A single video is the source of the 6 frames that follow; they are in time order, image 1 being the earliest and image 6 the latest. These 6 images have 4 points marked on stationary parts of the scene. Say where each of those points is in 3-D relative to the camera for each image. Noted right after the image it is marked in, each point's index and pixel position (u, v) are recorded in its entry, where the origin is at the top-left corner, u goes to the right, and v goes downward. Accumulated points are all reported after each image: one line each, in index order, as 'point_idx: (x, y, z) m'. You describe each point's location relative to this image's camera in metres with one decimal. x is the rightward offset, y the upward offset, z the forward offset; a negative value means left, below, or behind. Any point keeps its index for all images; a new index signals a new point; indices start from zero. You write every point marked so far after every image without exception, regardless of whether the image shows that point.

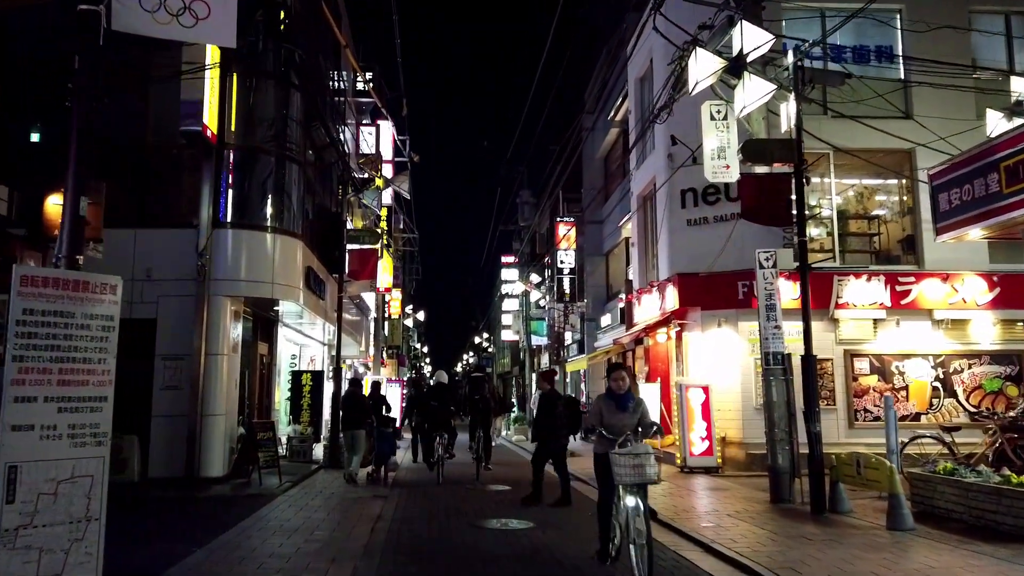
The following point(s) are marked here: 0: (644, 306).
0: (+3.2, -0.5, +18.7) m
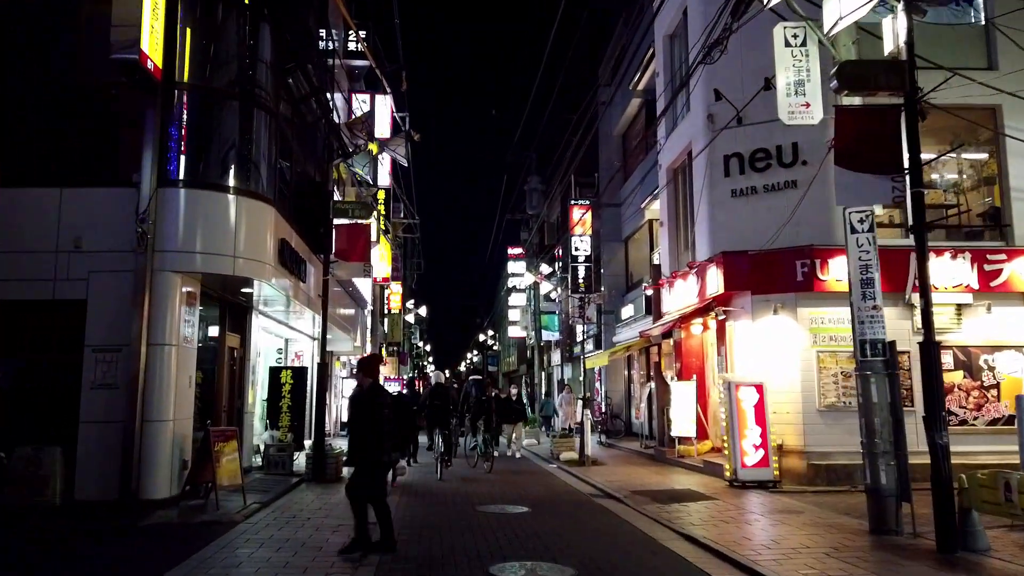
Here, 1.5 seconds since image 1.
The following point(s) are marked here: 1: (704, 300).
0: (+3.5, -0.1, +16.3) m
1: (+3.6, -0.2, +14.4) m
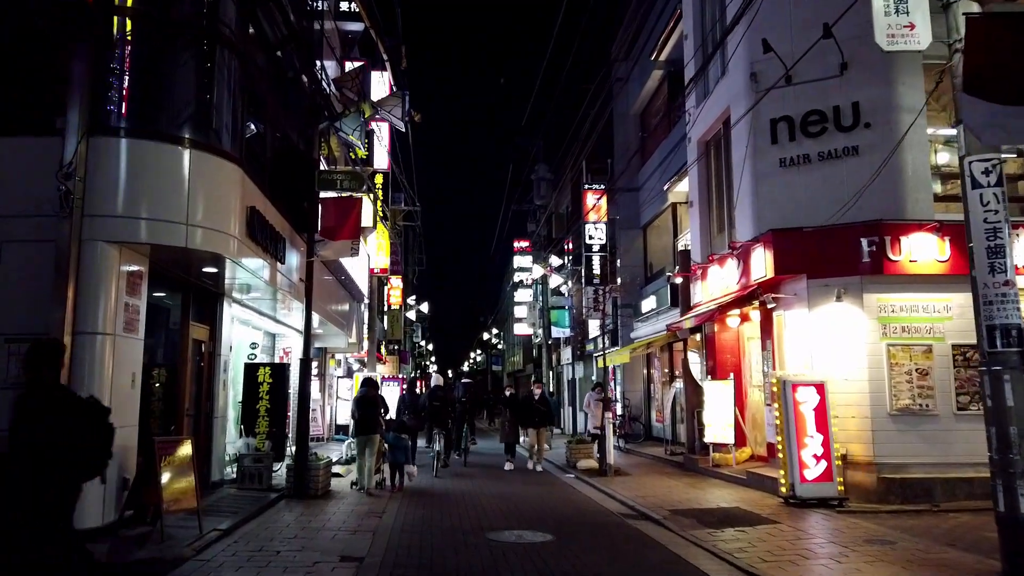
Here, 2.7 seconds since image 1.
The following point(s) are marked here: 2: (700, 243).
0: (+3.7, +0.1, +14.4) m
1: (+3.8, 0.0, +12.4) m
2: (+3.8, +0.9, +15.5) m
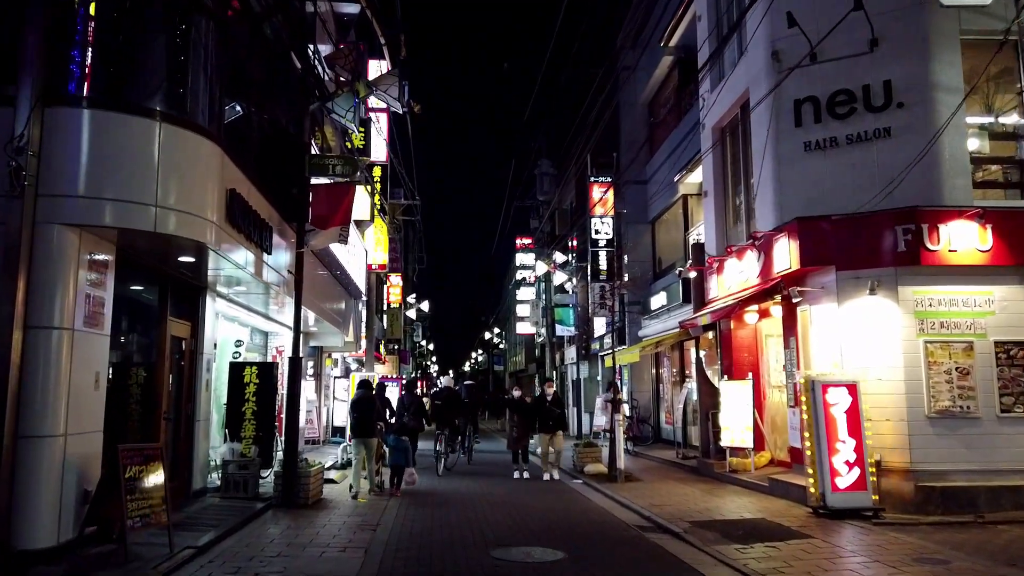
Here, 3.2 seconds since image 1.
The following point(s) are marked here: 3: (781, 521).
0: (+3.8, +0.2, +13.5) m
1: (+3.9, +0.1, +11.6) m
2: (+3.8, +1.0, +14.6) m
3: (+3.3, -2.9, +9.6) m
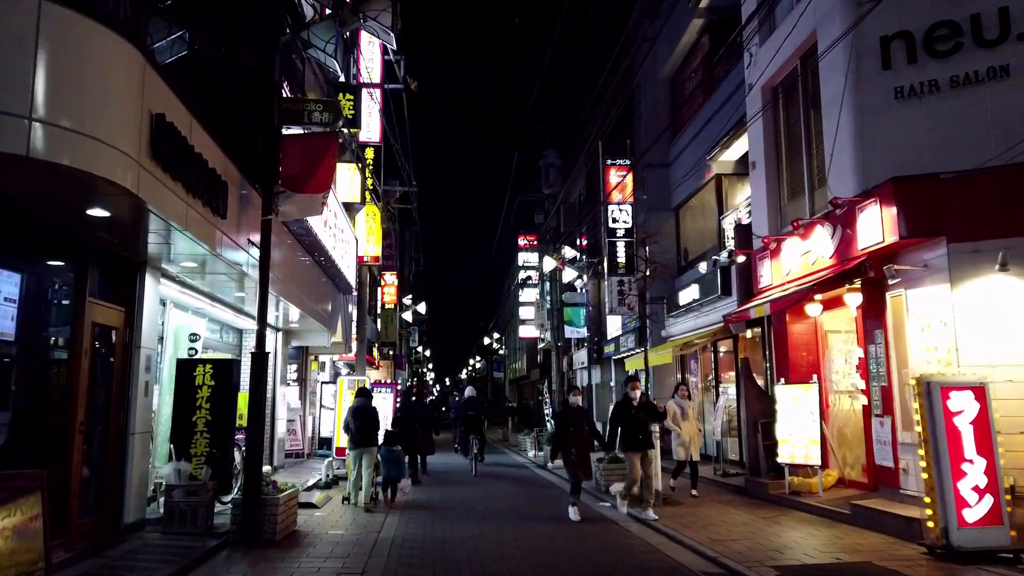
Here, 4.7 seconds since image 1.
0: (+4.0, +0.4, +11.3) m
1: (+4.1, +0.3, +9.4) m
2: (+4.1, +1.2, +12.4) m
3: (+3.6, -2.6, +7.3) m
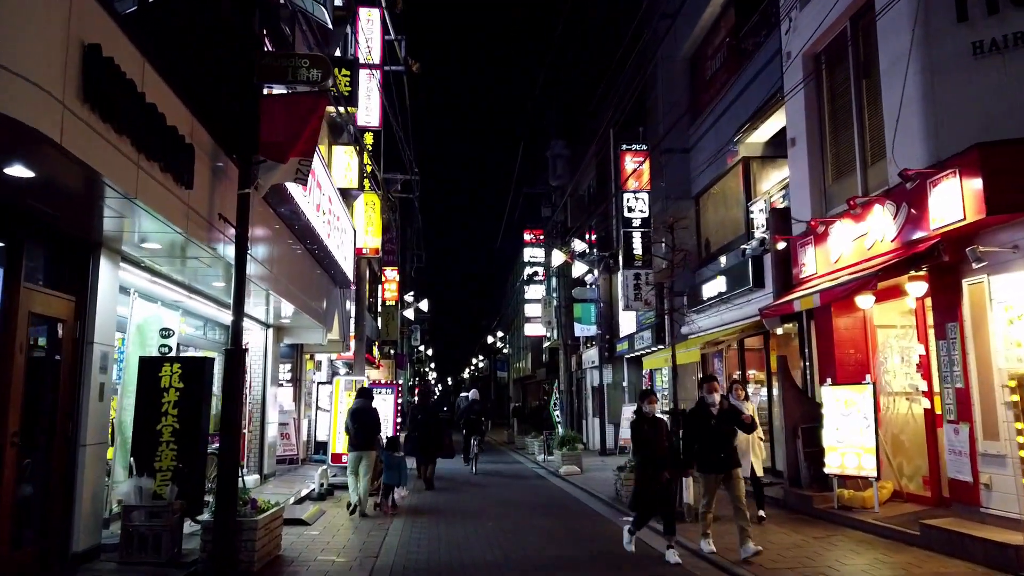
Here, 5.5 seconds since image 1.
0: (+4.2, +0.6, +10.0) m
1: (+4.3, +0.5, +8.1) m
2: (+4.3, +1.4, +11.1) m
3: (+3.8, -2.5, +6.1) m
